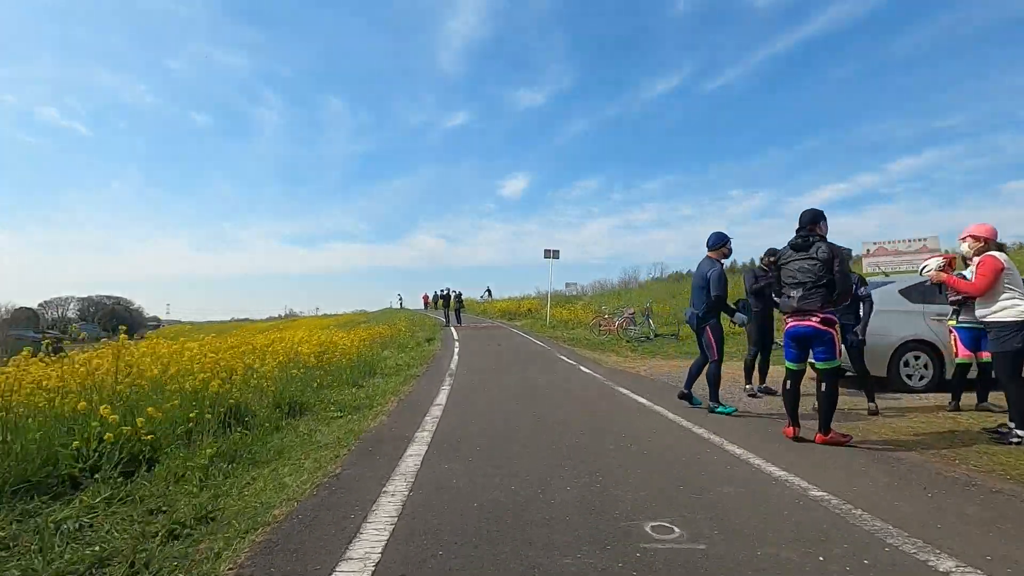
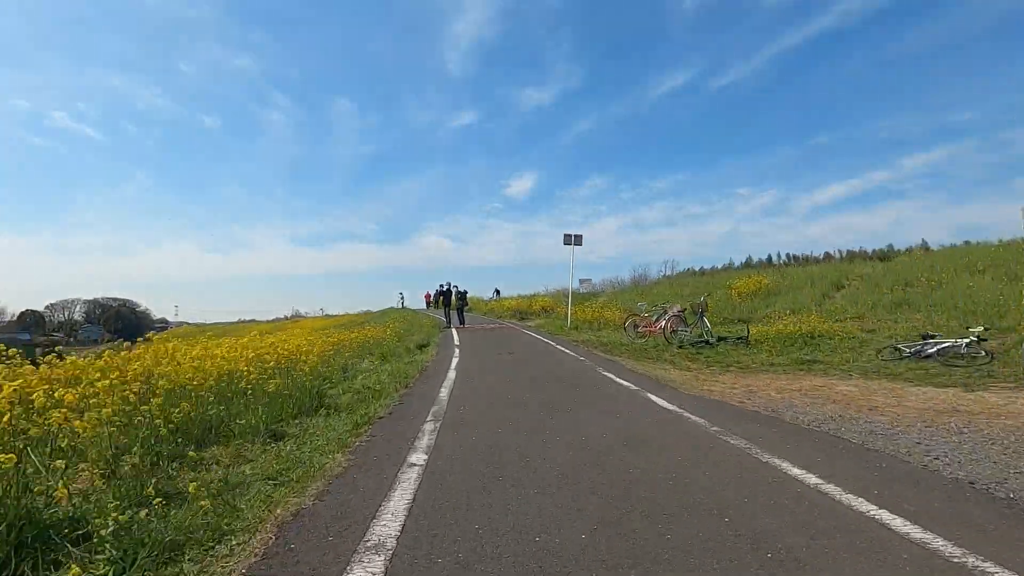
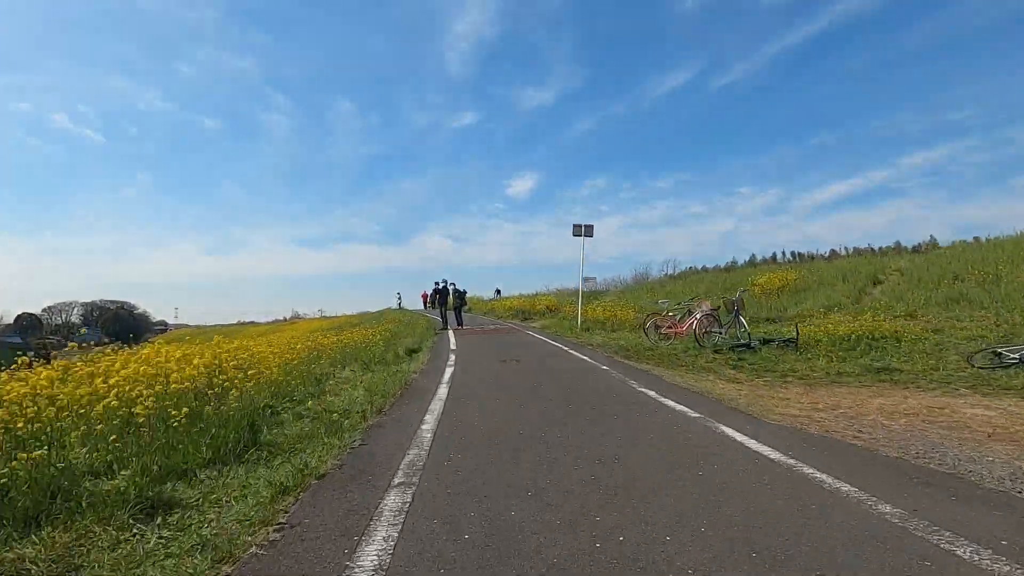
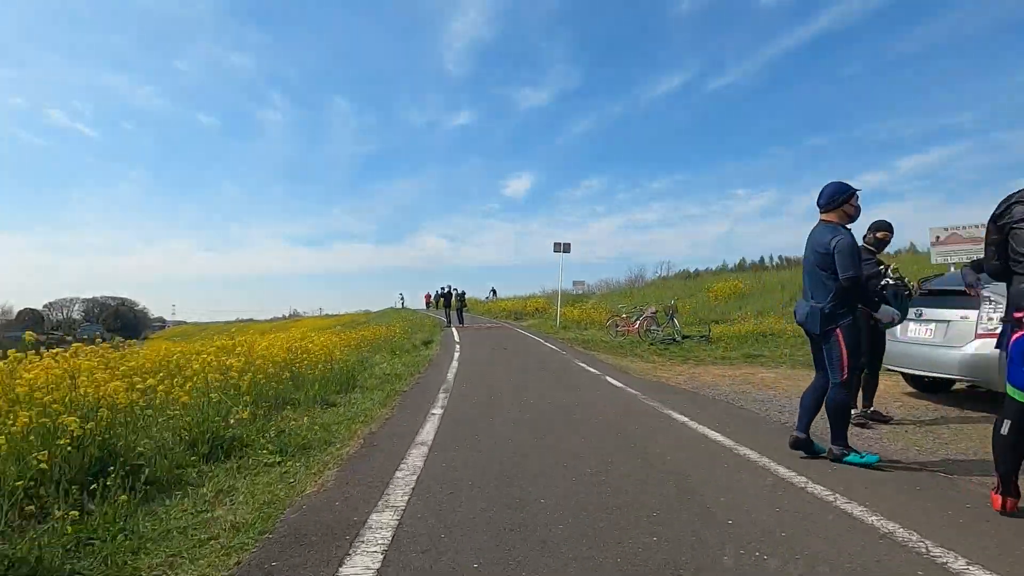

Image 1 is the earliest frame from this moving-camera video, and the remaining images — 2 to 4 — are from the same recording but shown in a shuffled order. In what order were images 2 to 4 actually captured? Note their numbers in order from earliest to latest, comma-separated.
4, 2, 3
